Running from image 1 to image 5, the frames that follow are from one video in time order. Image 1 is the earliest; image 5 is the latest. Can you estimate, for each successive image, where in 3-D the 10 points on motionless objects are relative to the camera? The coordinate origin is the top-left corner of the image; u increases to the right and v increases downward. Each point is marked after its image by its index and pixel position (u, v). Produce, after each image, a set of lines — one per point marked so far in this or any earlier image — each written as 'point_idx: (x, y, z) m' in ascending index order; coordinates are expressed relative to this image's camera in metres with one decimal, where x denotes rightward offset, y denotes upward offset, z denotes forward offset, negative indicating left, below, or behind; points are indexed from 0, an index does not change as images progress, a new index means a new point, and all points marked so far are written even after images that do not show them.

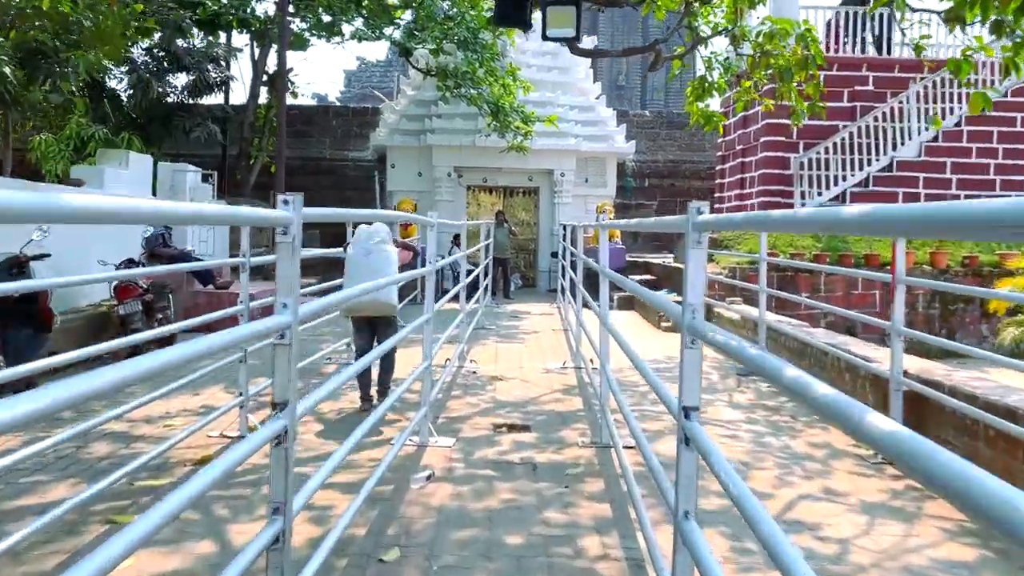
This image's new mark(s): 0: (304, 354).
0: (-1.9, -0.6, +7.4) m
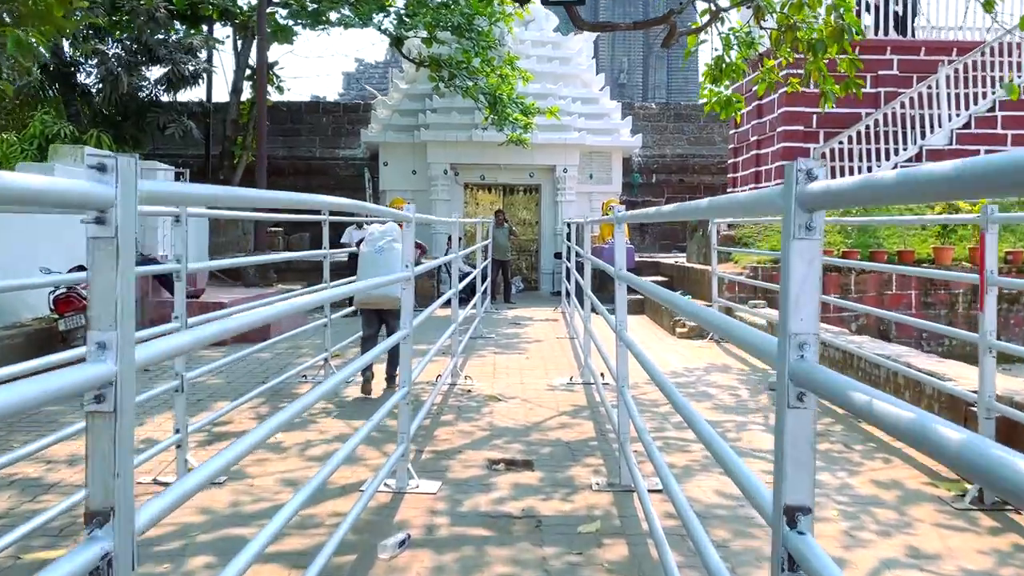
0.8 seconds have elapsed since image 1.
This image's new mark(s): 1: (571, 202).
0: (-1.9, -0.7, +6.5) m
1: (+1.0, +1.4, +13.4) m
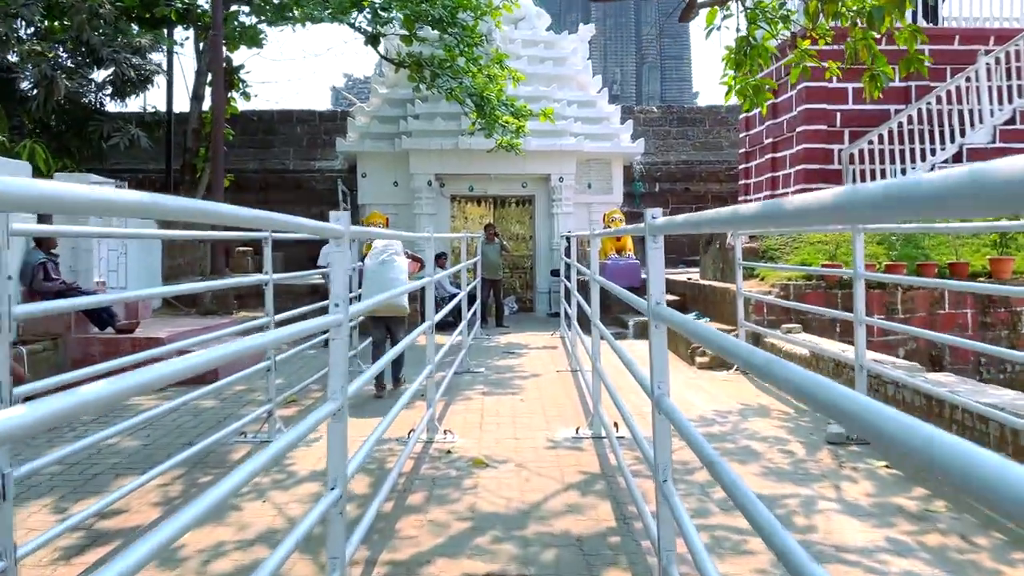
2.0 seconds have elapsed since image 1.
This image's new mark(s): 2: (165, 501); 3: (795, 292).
0: (-1.9, -0.9, +5.3) m
1: (+0.8, +1.1, +12.2) m
2: (-1.6, -1.0, +3.8) m
3: (+2.5, 0.0, +7.3) m
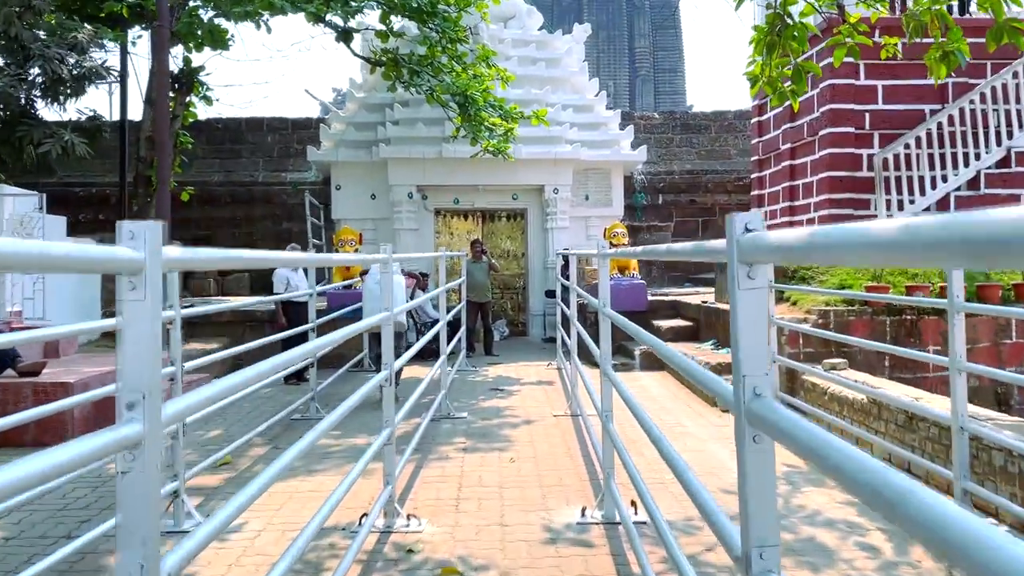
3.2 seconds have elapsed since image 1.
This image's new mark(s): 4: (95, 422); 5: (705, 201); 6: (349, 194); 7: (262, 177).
0: (-2.0, -1.1, +4.1) m
1: (+0.7, +0.8, +11.0) m
2: (-1.6, -1.1, +2.6) m
3: (+2.4, -0.2, +6.1) m
4: (-2.8, -0.9, +5.5) m
5: (+2.9, +1.3, +12.3) m
6: (-2.2, +1.3, +11.2) m
7: (-3.8, +1.7, +12.3) m
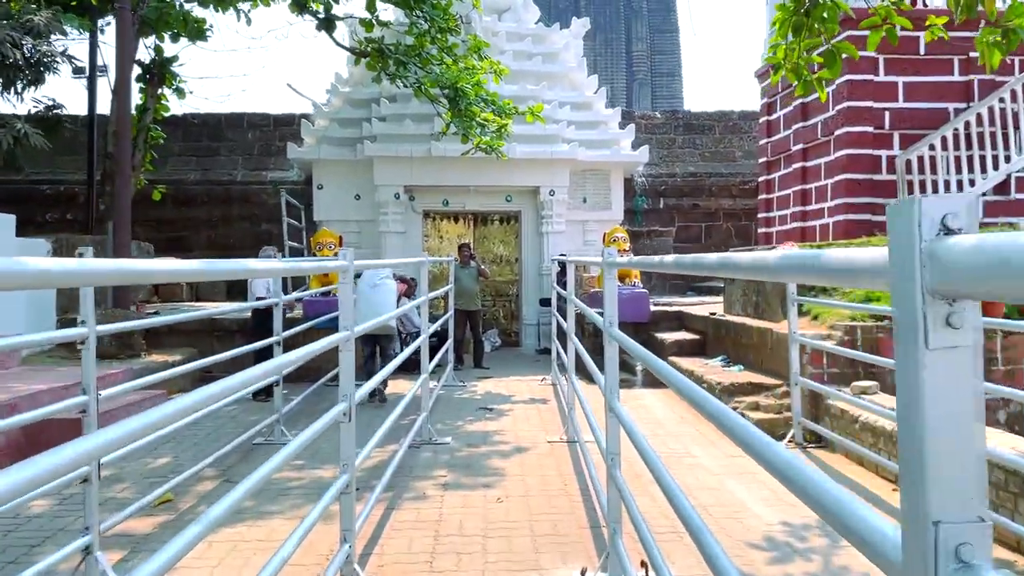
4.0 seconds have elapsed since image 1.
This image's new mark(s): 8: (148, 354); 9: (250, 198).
0: (-2.0, -1.1, +3.4) m
1: (+0.6, +0.7, +10.4) m
2: (-1.7, -1.2, +1.9) m
3: (+2.3, -0.3, +5.5) m
4: (-2.9, -0.9, +4.8) m
5: (+2.8, +1.2, +11.7) m
6: (-2.3, +1.2, +10.6) m
7: (-3.9, +1.6, +11.7) m
8: (-3.3, -0.6, +7.4) m
9: (-3.6, +1.3, +11.4) m
